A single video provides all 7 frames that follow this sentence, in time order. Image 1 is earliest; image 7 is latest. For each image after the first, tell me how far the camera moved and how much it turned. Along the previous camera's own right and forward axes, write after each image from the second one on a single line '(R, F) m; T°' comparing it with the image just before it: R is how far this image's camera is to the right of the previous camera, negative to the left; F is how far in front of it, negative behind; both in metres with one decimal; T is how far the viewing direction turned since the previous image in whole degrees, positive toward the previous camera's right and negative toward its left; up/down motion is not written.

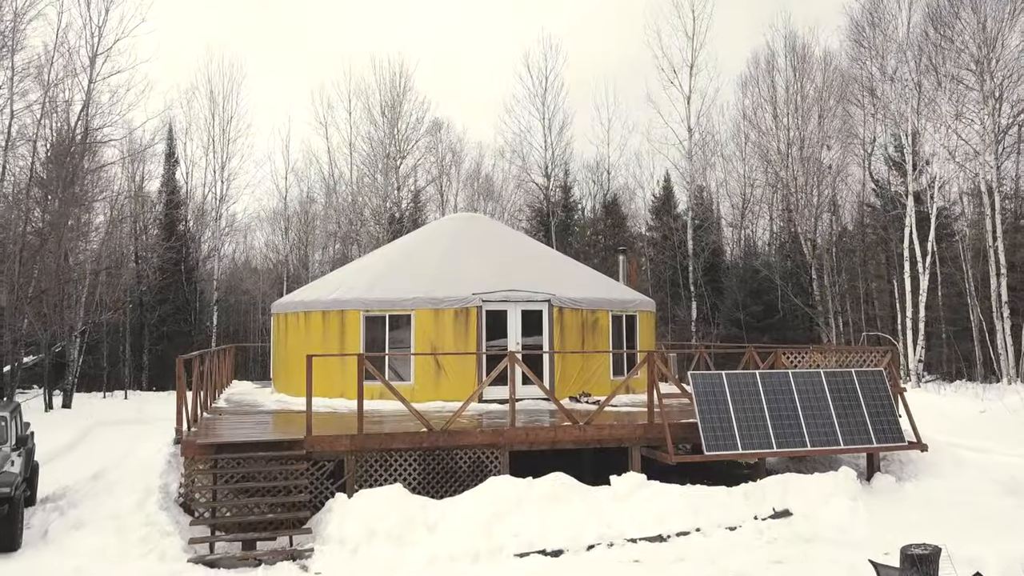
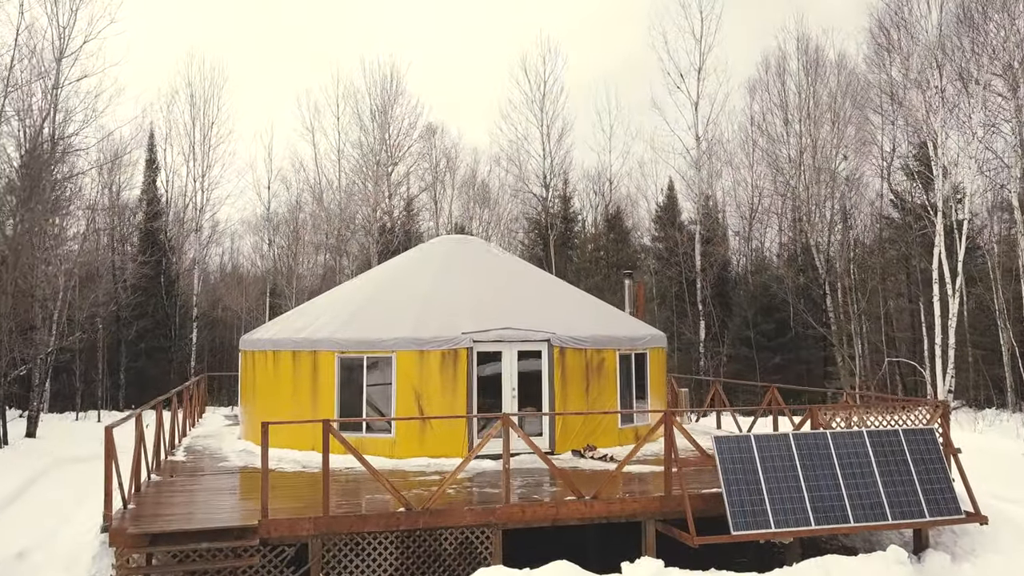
(0.0, +1.3) m; 0°
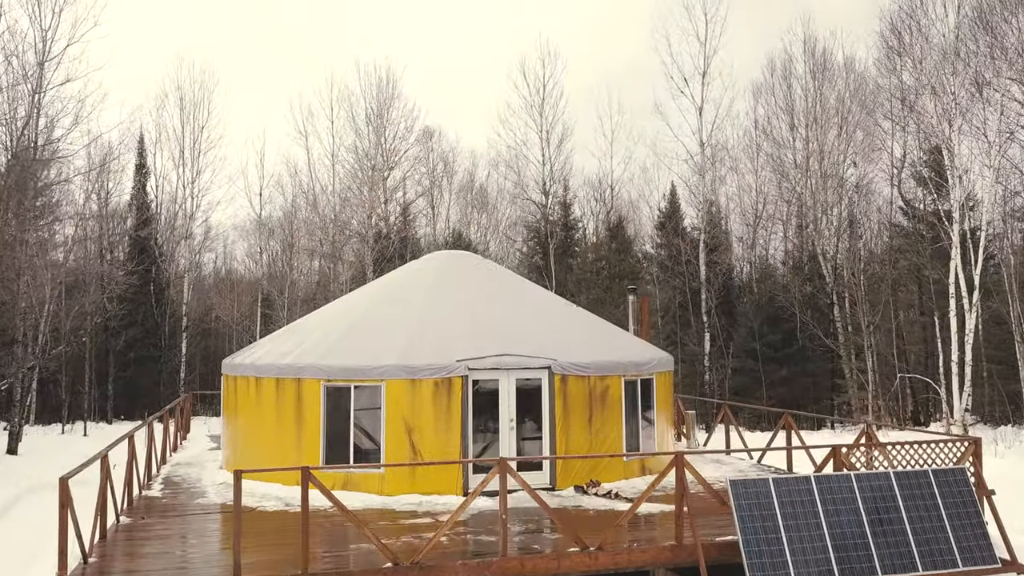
(0.0, +0.6) m; 0°
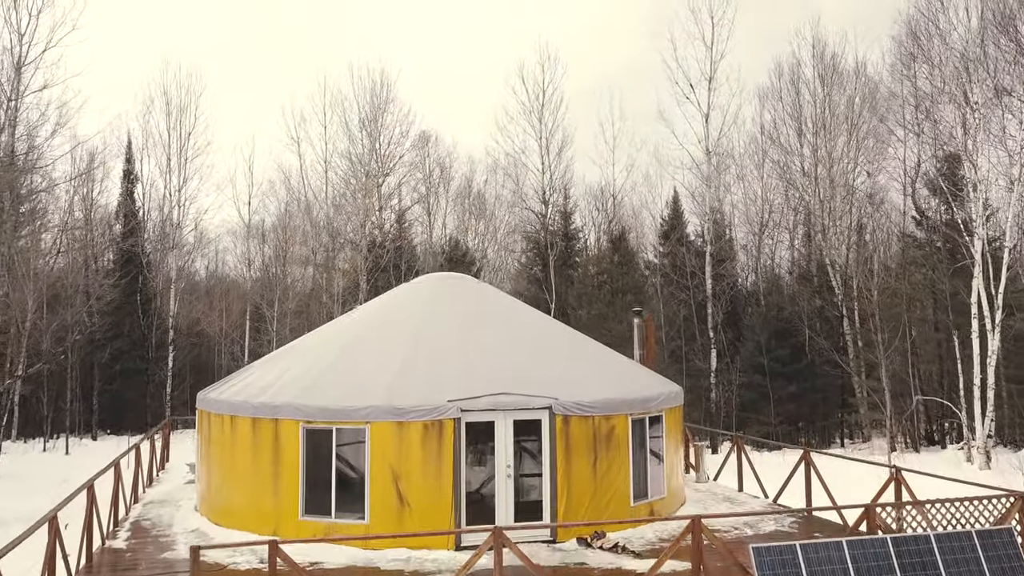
(0.0, +0.8) m; 0°
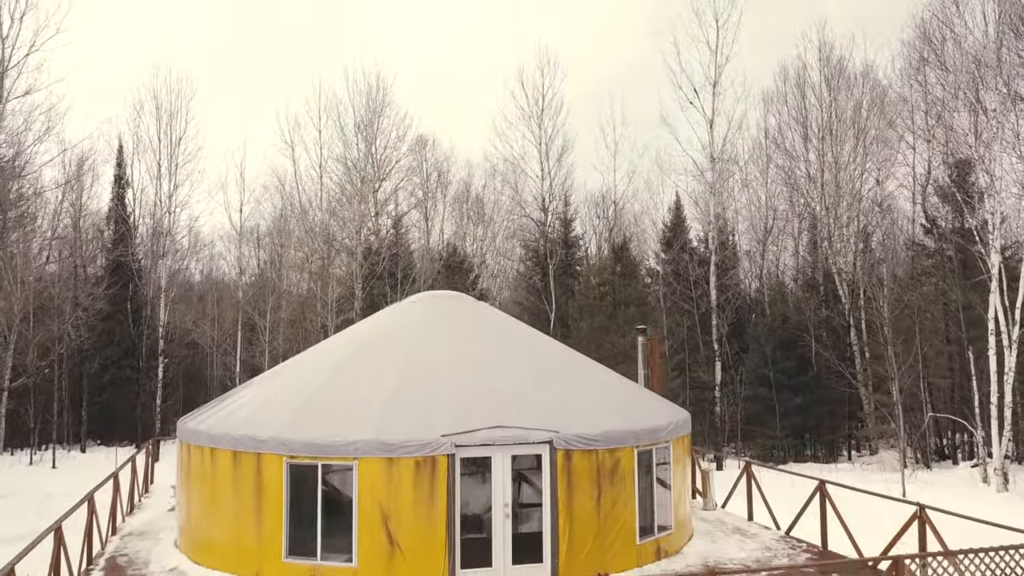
(0.0, +0.5) m; 0°
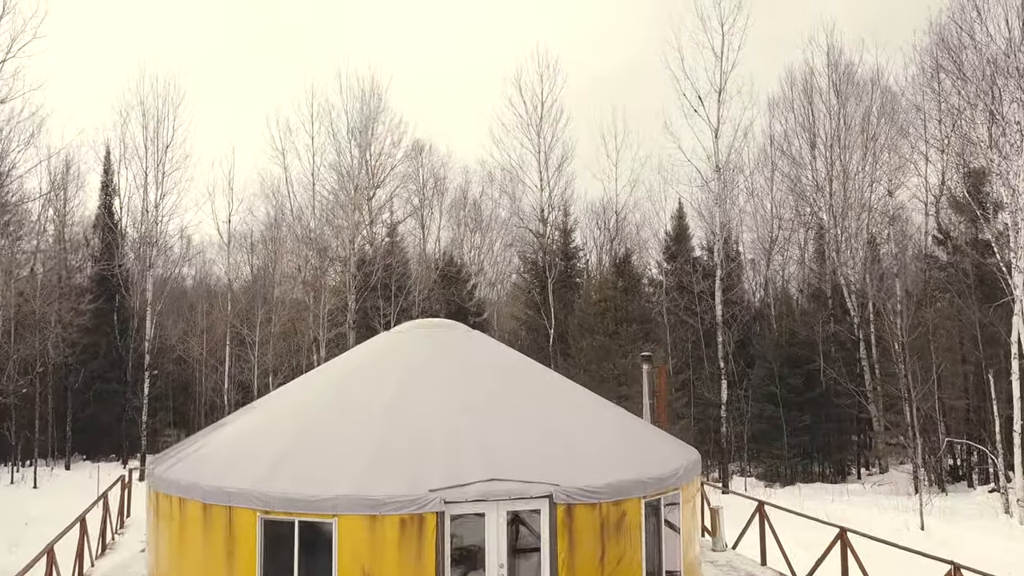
(0.0, +0.7) m; 0°
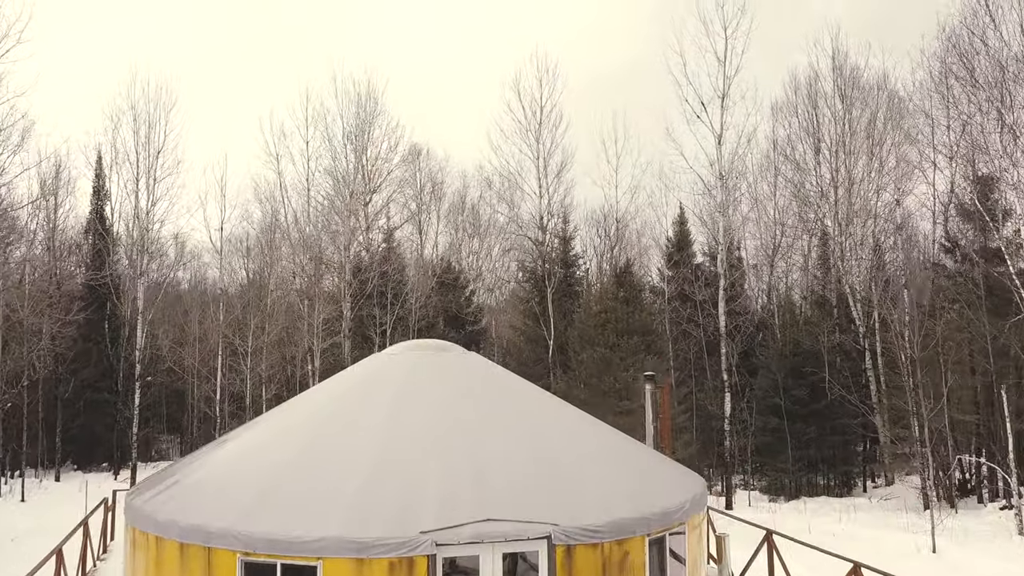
(0.0, +0.4) m; 0°
